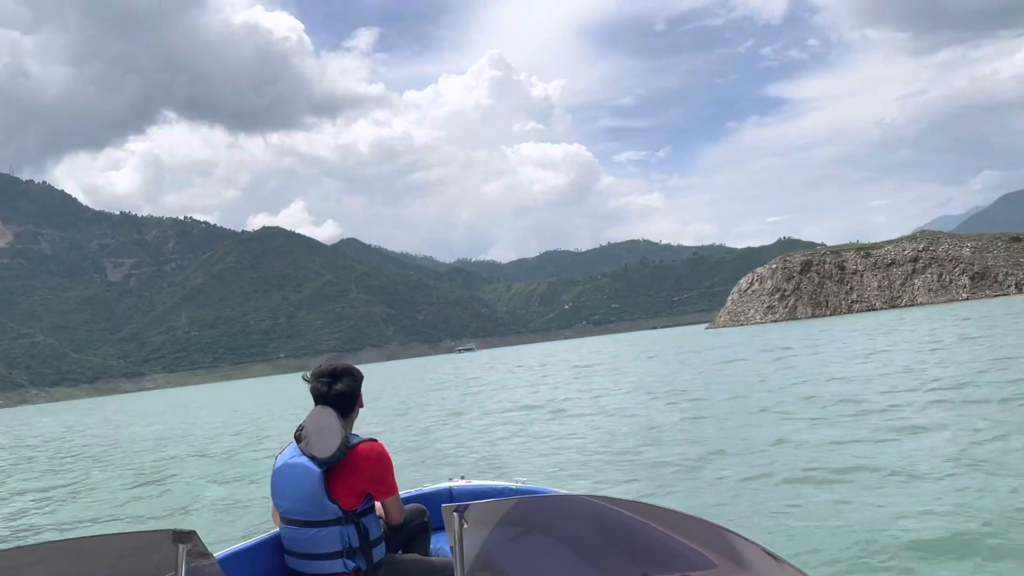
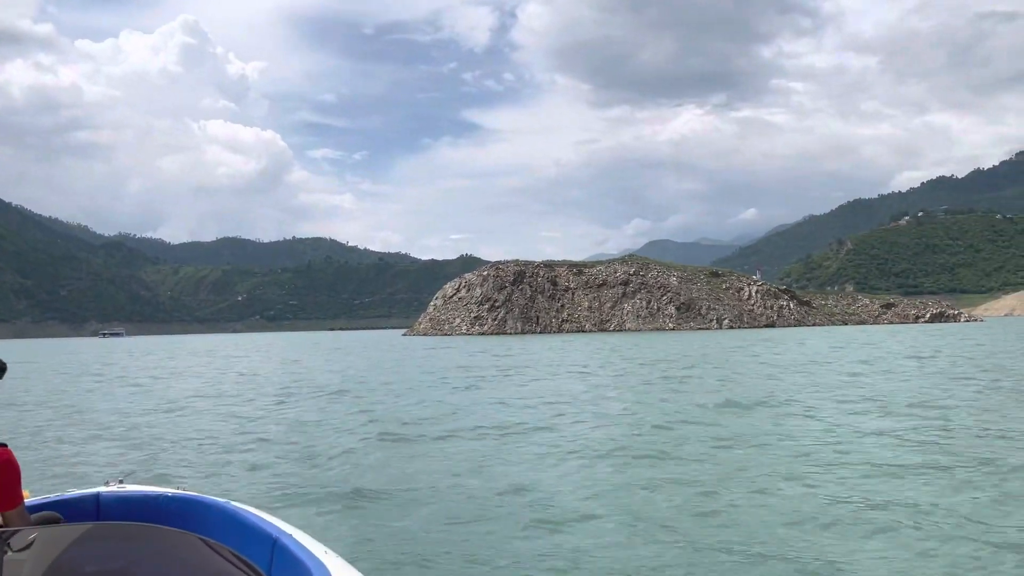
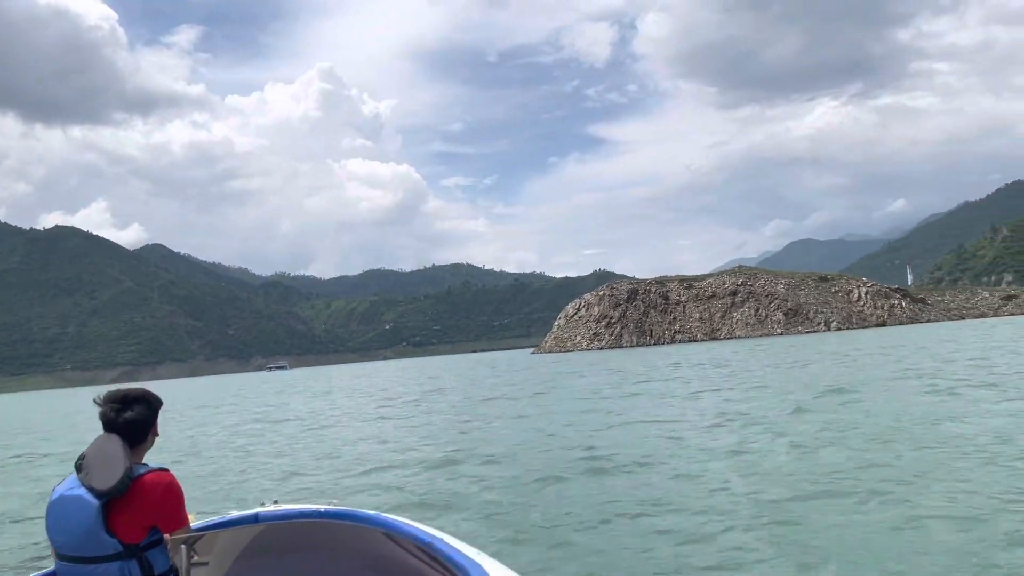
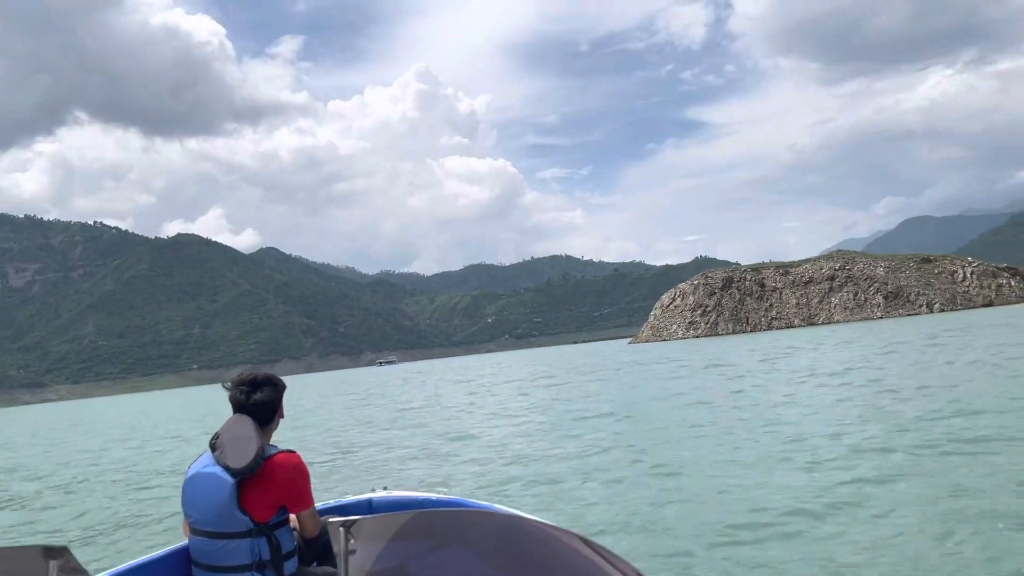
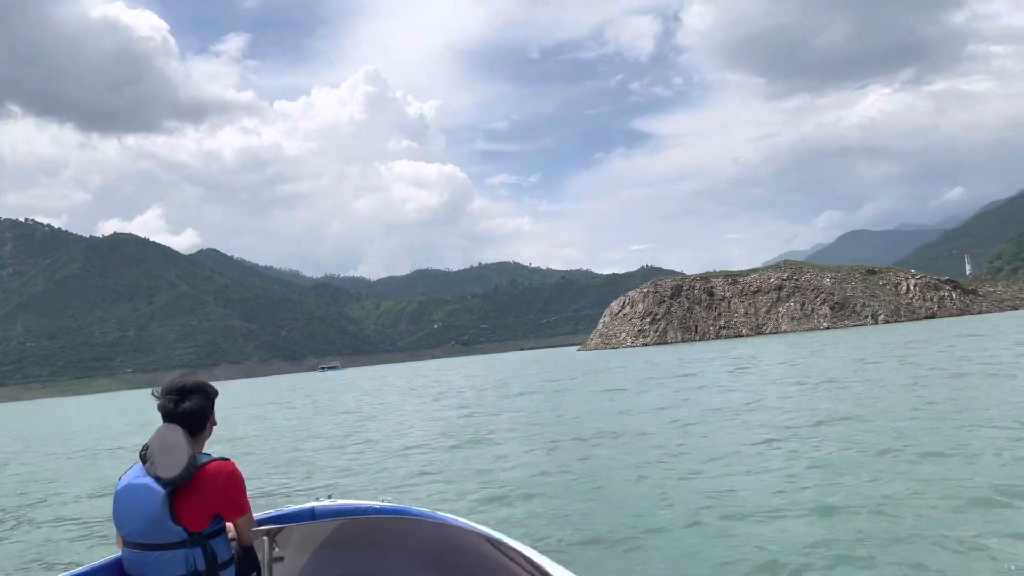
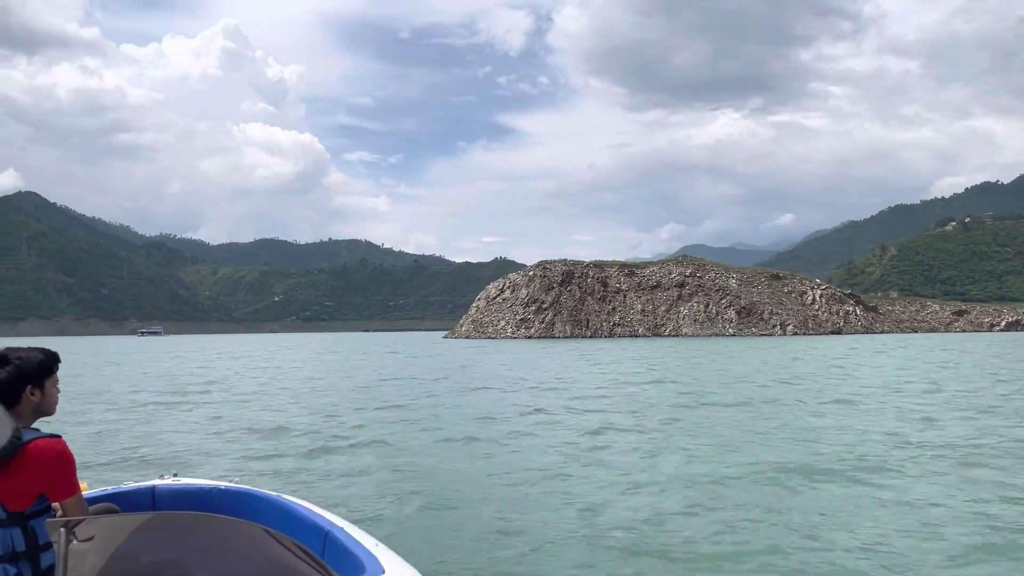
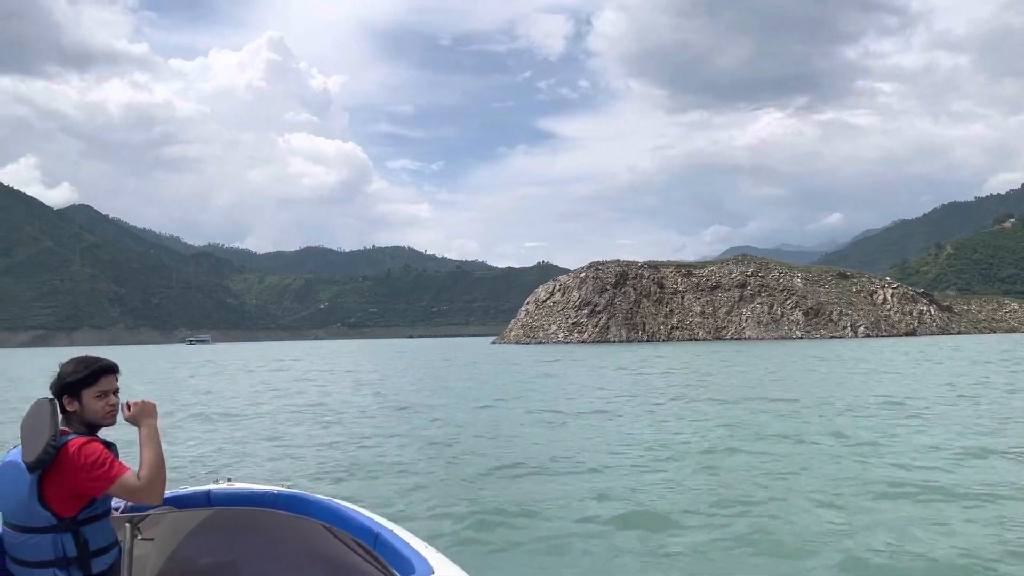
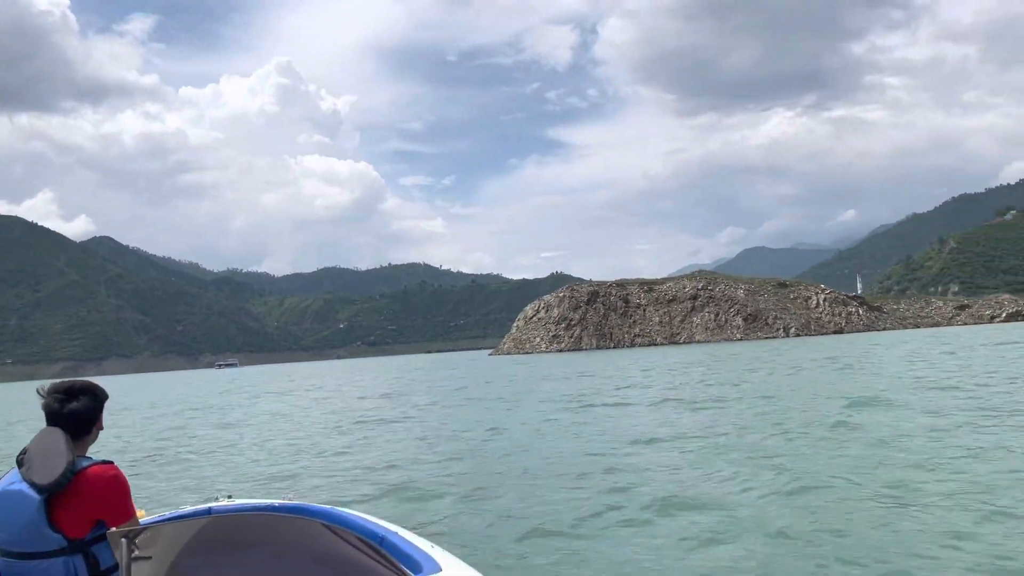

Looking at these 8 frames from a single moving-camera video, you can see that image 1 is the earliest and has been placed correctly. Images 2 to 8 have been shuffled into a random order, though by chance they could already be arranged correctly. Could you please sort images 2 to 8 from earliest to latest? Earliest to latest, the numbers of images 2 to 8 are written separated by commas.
4, 5, 3, 8, 2, 6, 7
